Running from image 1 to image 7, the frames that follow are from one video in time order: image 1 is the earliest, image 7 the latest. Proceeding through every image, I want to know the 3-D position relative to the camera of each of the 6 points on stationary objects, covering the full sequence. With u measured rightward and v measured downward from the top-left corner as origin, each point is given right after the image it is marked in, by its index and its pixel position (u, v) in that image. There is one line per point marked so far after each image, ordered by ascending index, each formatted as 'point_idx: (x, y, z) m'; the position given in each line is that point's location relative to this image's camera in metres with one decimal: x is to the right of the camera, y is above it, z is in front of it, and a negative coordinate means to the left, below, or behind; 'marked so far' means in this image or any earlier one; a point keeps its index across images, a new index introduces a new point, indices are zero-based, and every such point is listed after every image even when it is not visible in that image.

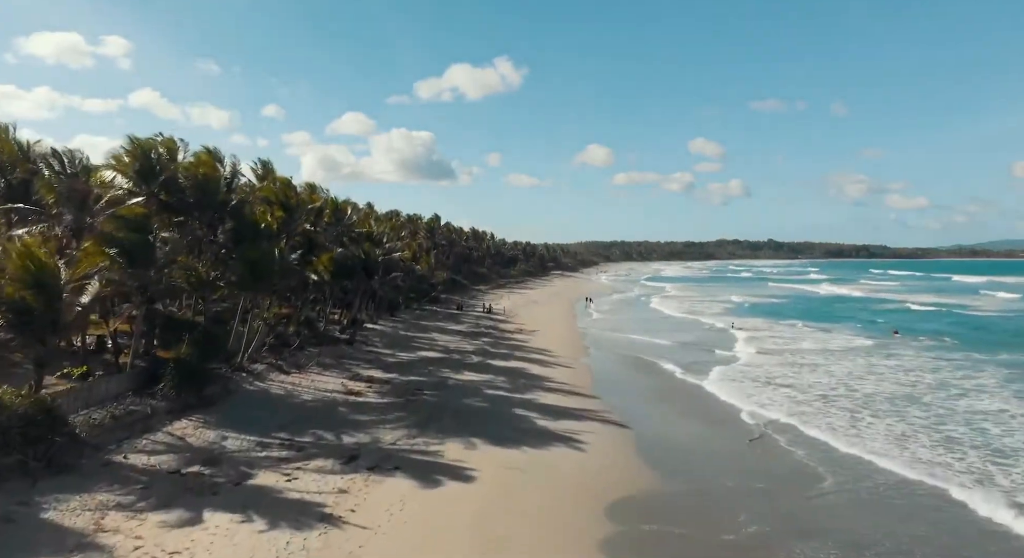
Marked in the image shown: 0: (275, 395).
0: (-6.4, -3.1, +18.1) m
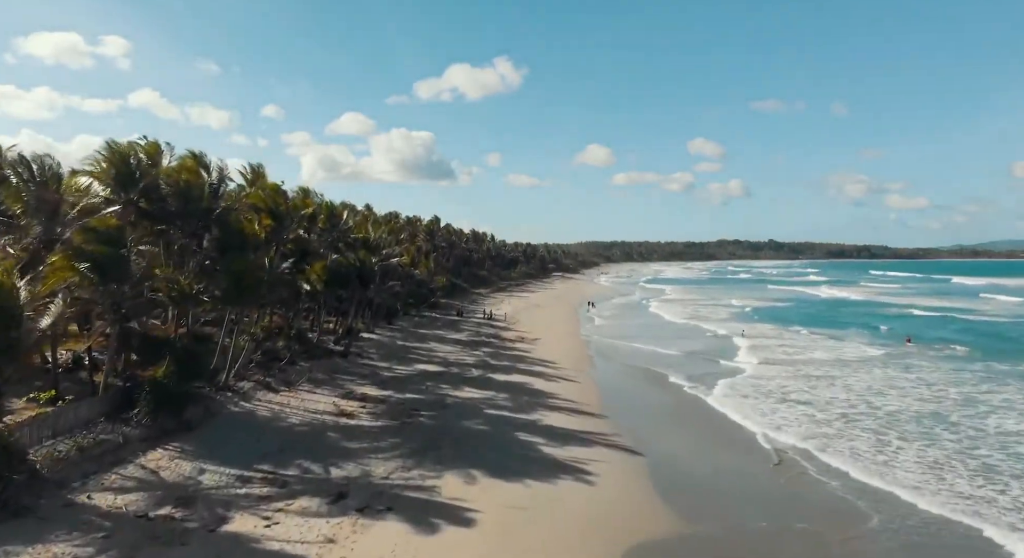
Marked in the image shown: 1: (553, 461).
0: (-6.3, -3.5, +16.9) m
1: (+0.9, -4.0, +14.7) m
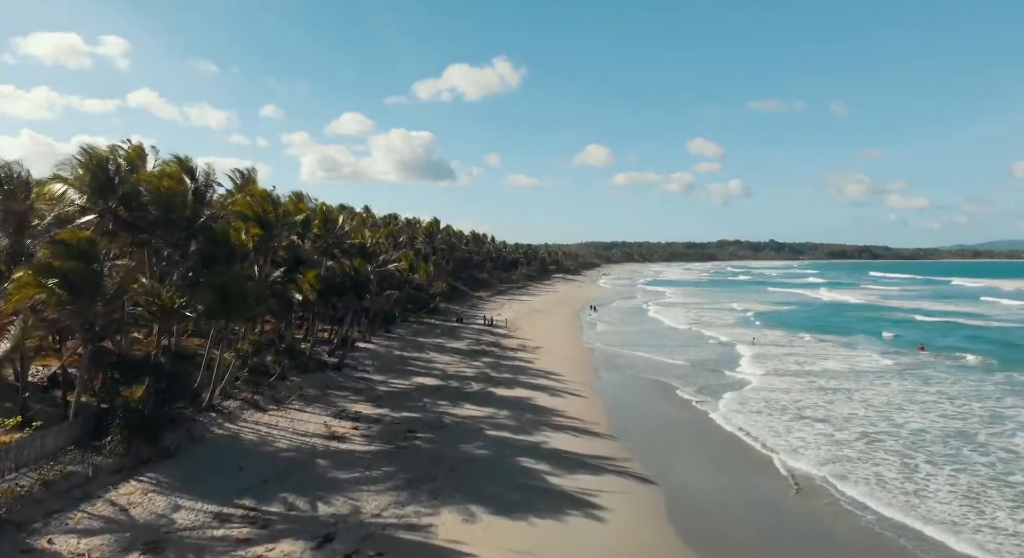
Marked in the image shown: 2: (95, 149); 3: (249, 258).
0: (-6.2, -3.8, +15.8) m
1: (+1.0, -4.3, +13.6) m
2: (-10.1, +3.2, +16.3) m
3: (-7.5, +0.6, +19.1) m
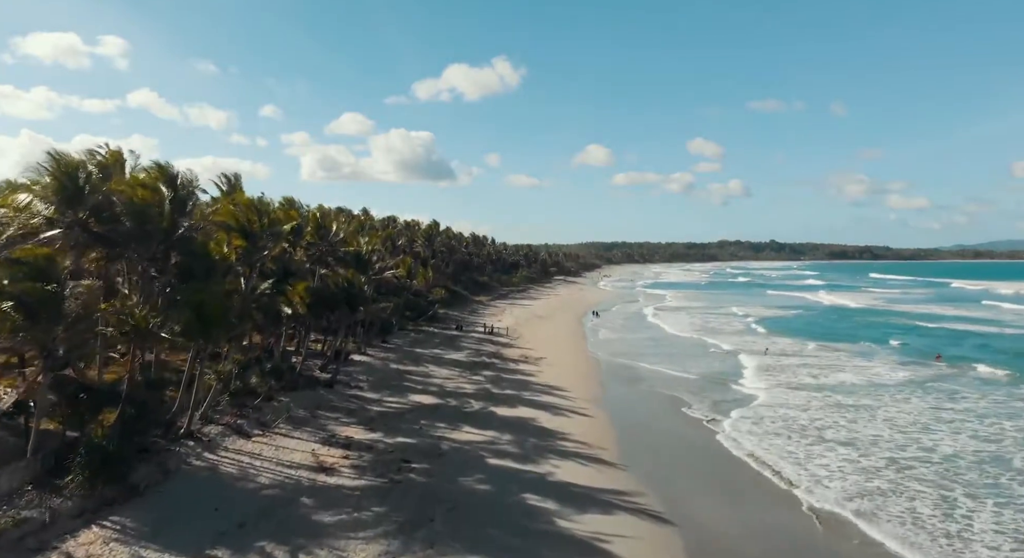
0: (-6.2, -4.2, +14.5) m
1: (+1.0, -4.7, +12.3) m
2: (-10.1, +2.8, +15.0) m
3: (-7.4, +0.2, +17.7) m
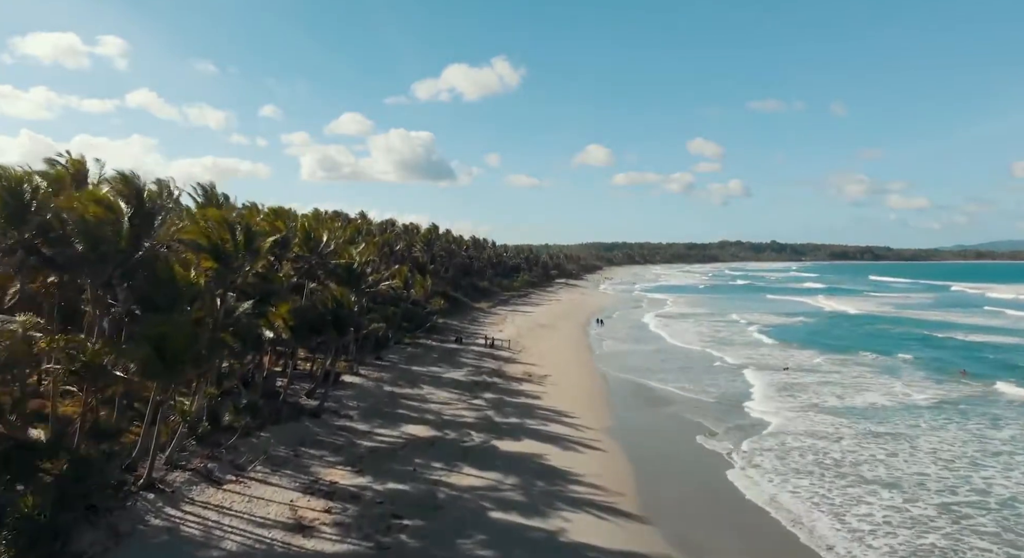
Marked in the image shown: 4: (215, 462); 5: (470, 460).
0: (-6.0, -4.8, +12.5) m
1: (+1.2, -5.3, +10.3) m
2: (-9.9, +2.1, +13.0) m
3: (-7.3, -0.4, +15.8) m
4: (-7.0, -4.3, +15.7) m
5: (-1.1, -4.9, +17.9) m
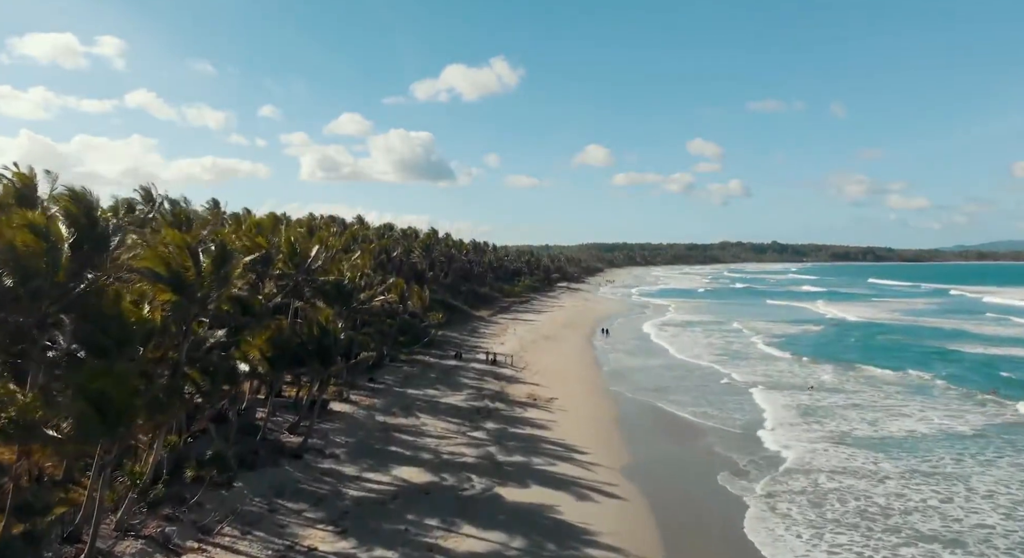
0: (-5.9, -5.5, +10.3) m
1: (+1.3, -6.0, +8.1) m
2: (-9.8, +1.5, +10.8) m
3: (-7.1, -1.1, +13.6) m
4: (-6.8, -5.0, +13.6) m
5: (-1.0, -5.6, +15.7) m
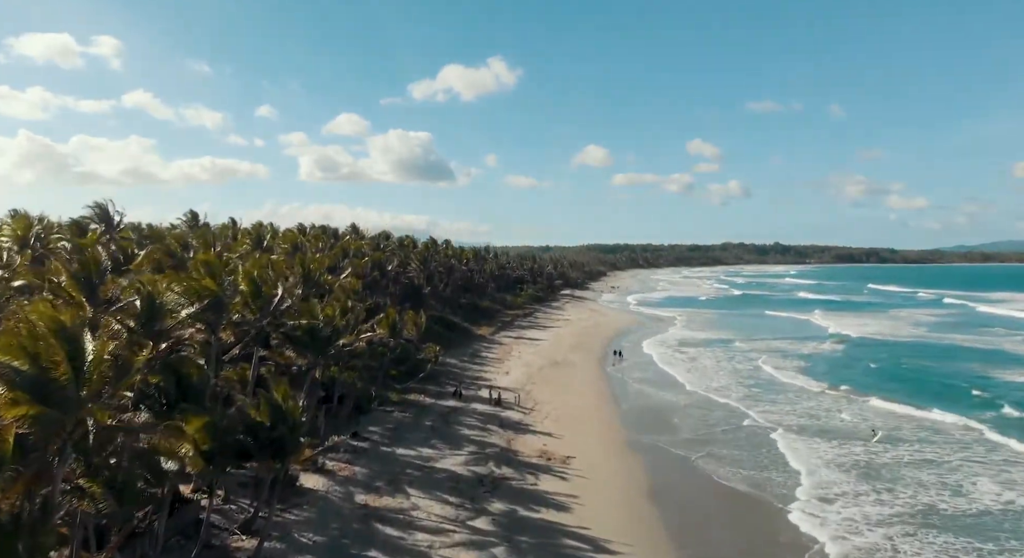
0: (-5.5, -6.9, +5.9) m
1: (+1.7, -7.4, +3.7) m
2: (-9.5, +0.1, +6.4) m
3: (-6.8, -2.4, +9.2) m
4: (-6.5, -6.4, +9.1) m
5: (-0.6, -6.9, +11.3) m
